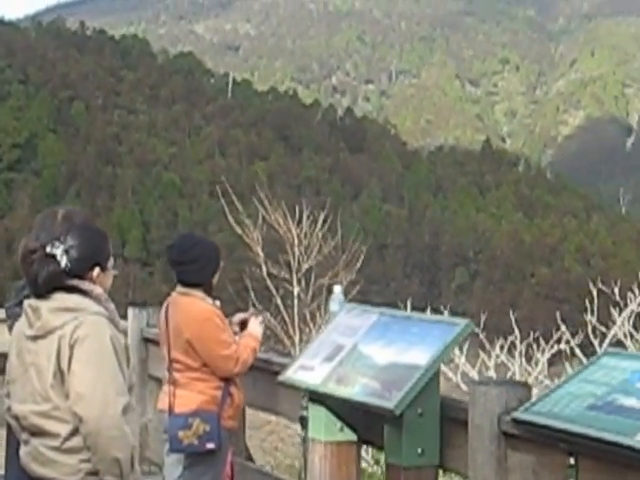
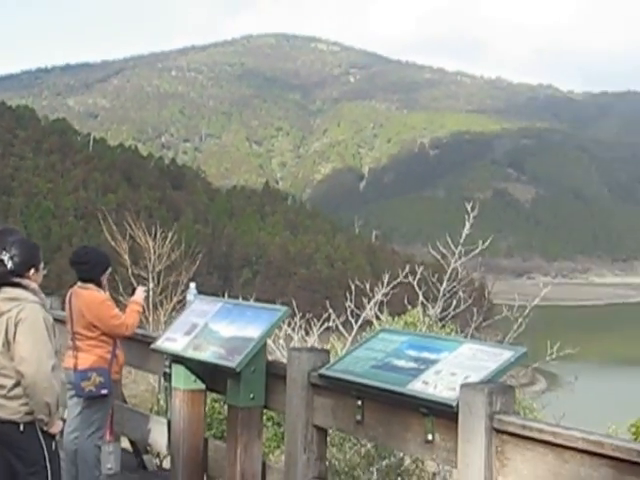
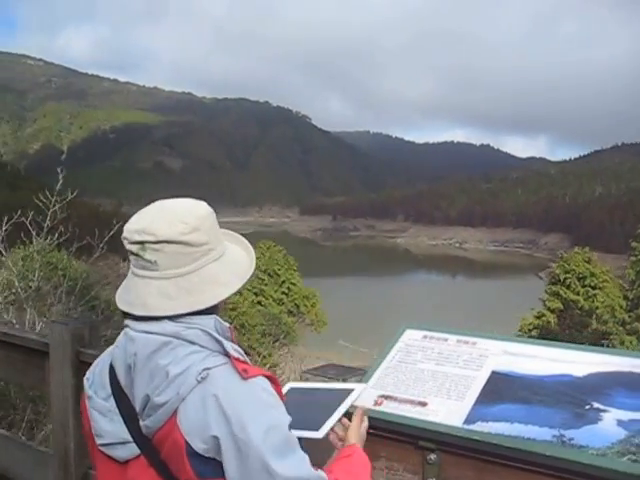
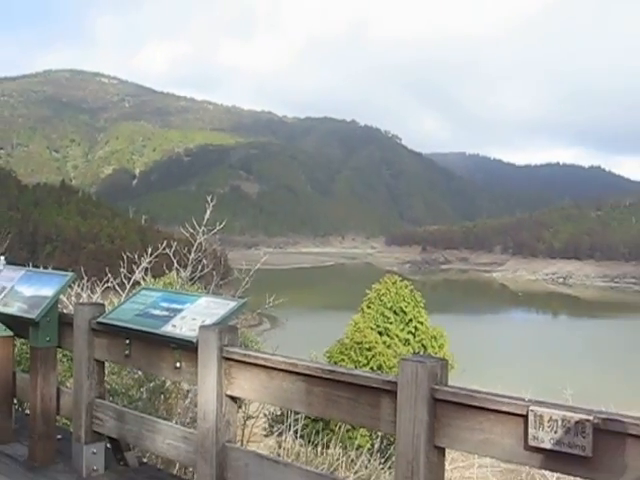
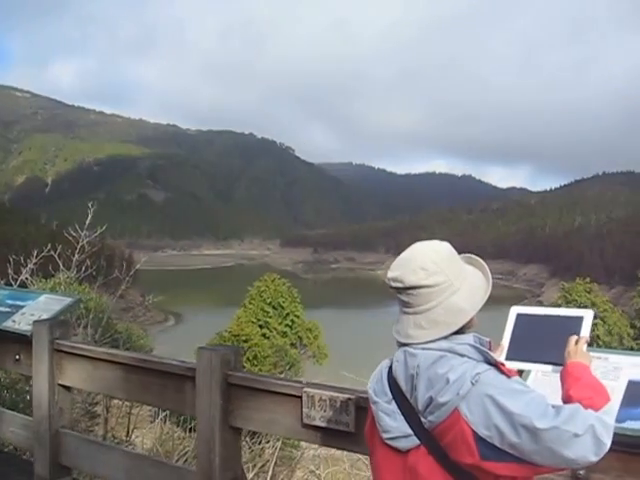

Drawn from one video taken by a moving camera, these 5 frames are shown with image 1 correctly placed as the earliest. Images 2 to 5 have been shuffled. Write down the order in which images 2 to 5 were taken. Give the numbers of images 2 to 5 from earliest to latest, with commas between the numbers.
2, 4, 5, 3
